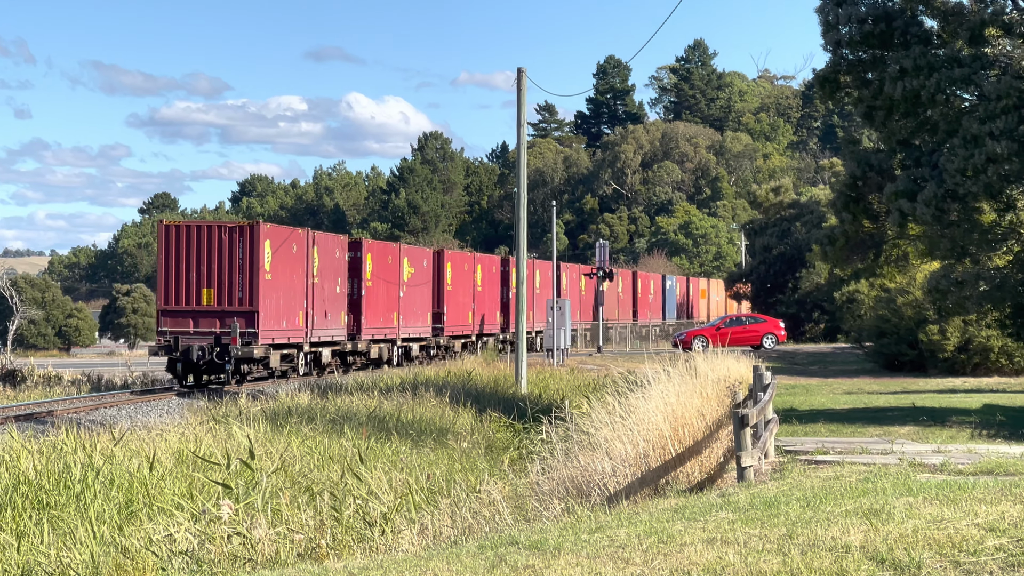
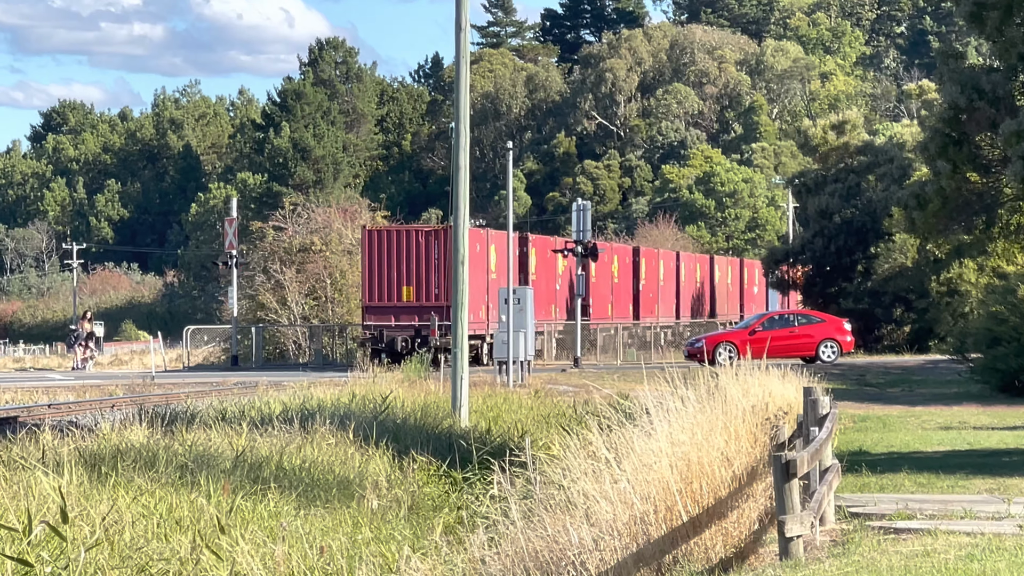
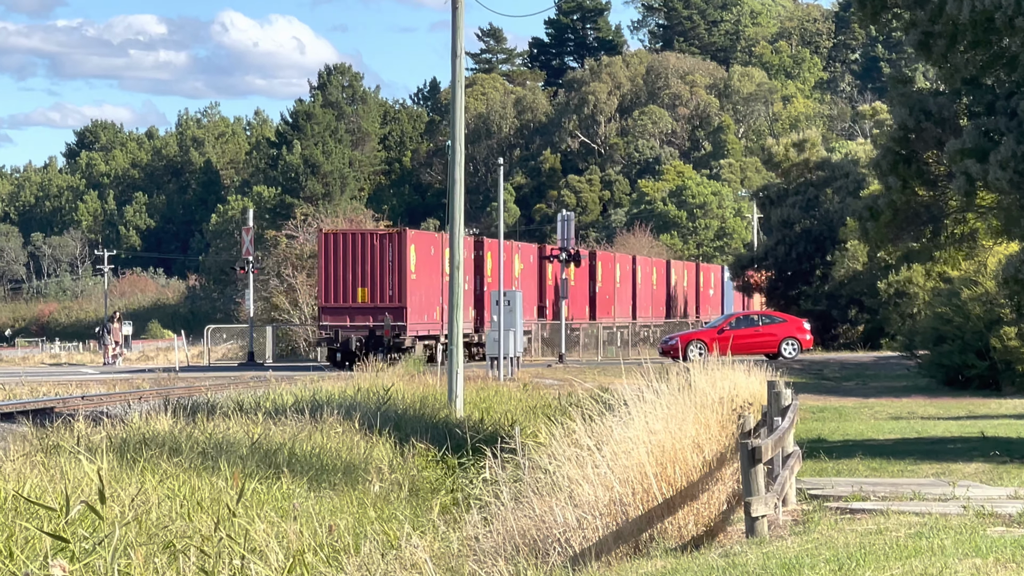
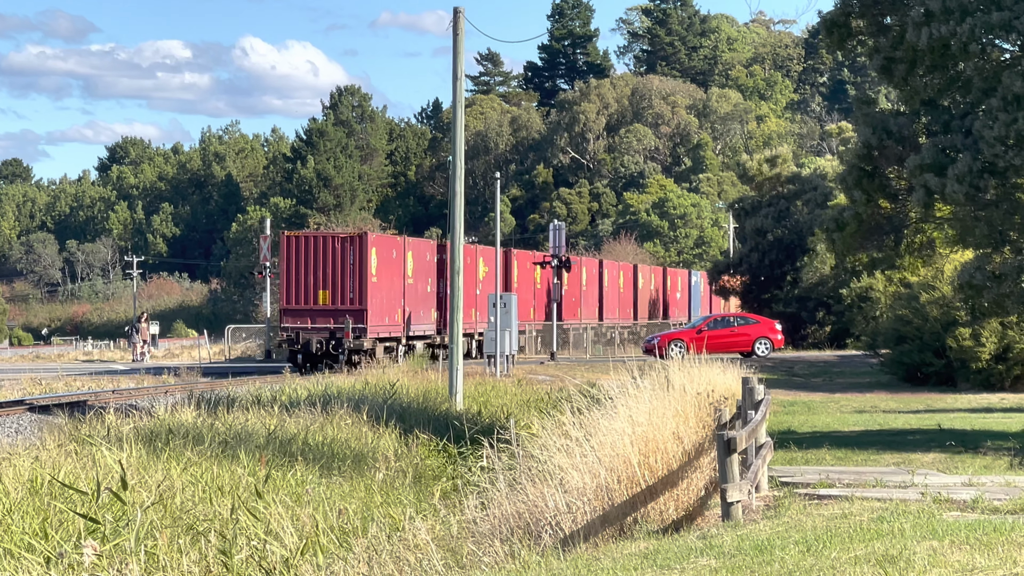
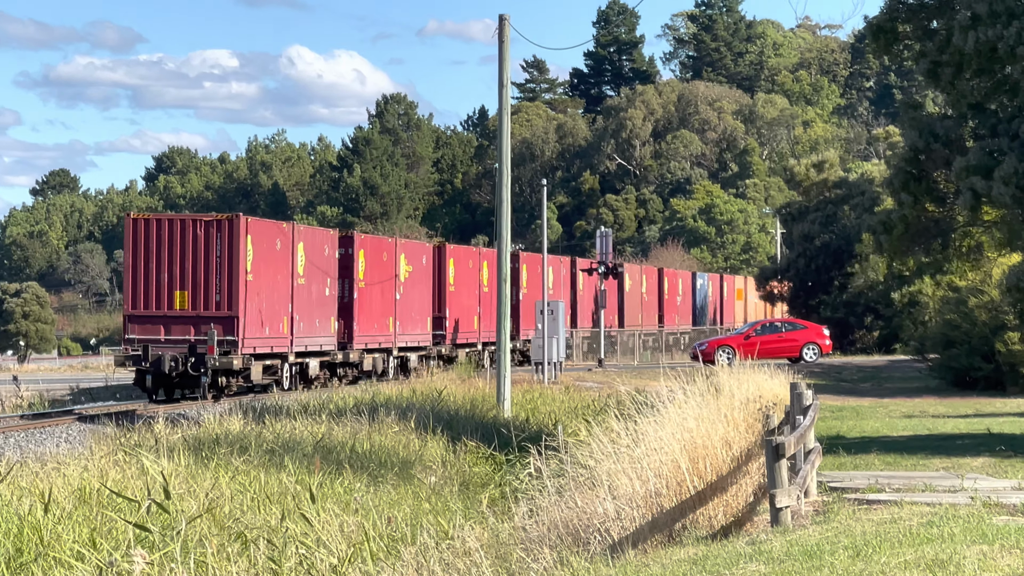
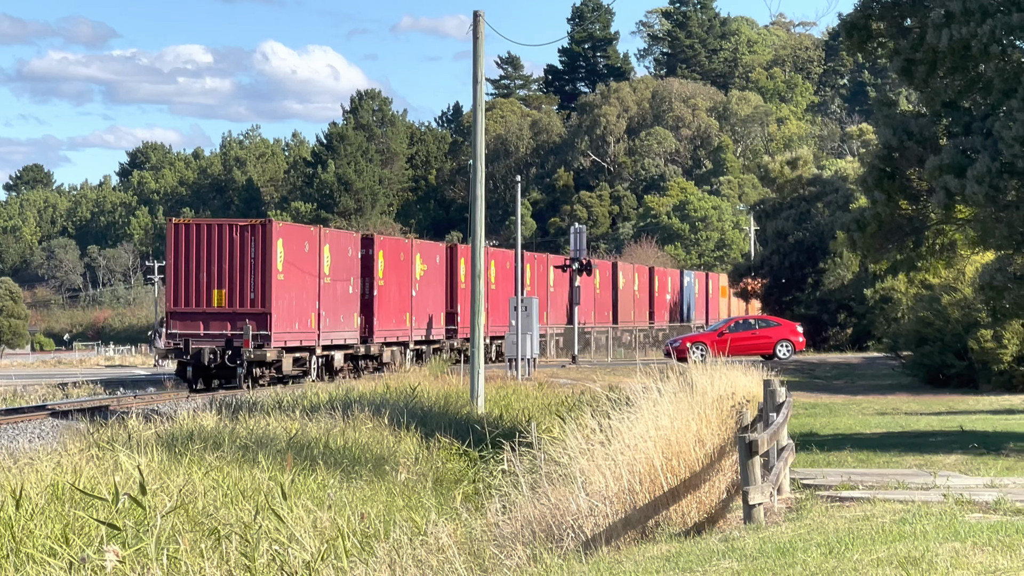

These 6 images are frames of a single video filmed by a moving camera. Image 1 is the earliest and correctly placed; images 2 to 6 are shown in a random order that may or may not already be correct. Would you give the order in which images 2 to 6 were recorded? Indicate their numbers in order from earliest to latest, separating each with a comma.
5, 6, 4, 3, 2
